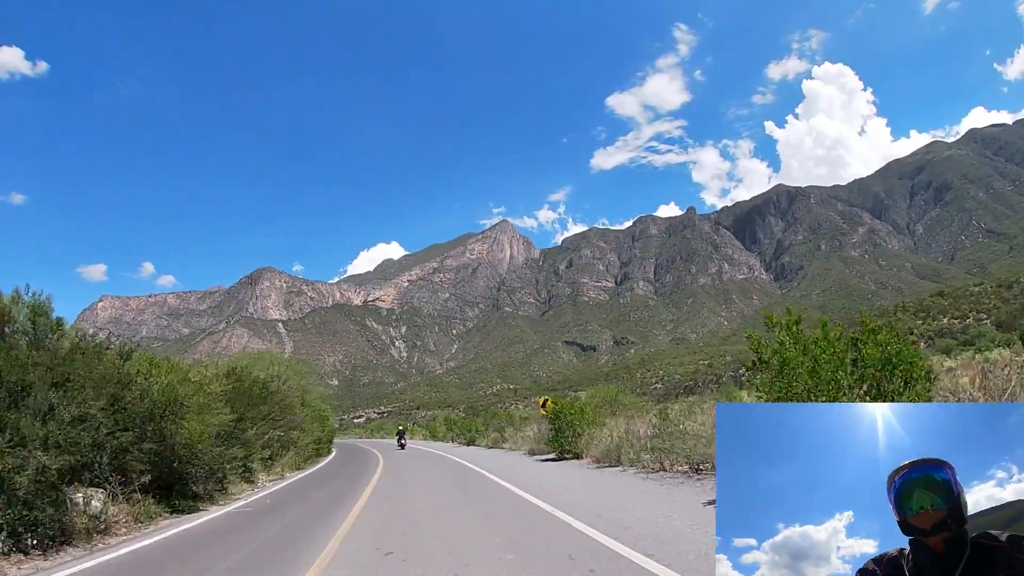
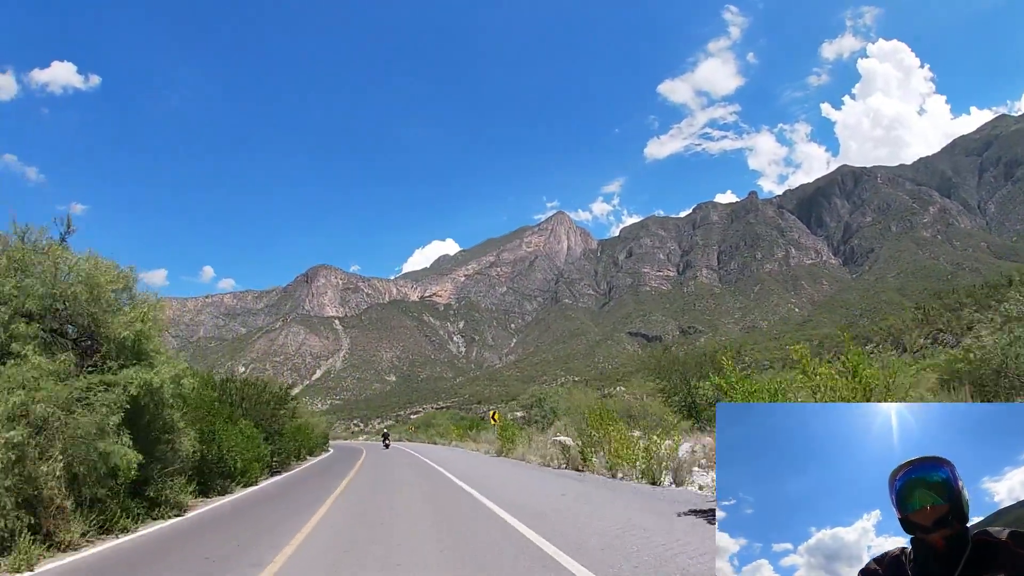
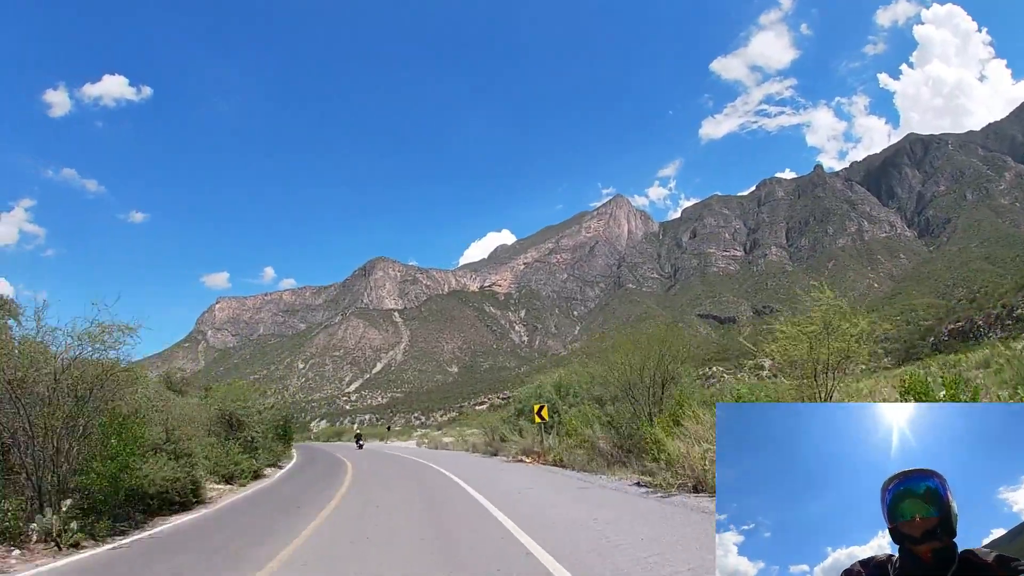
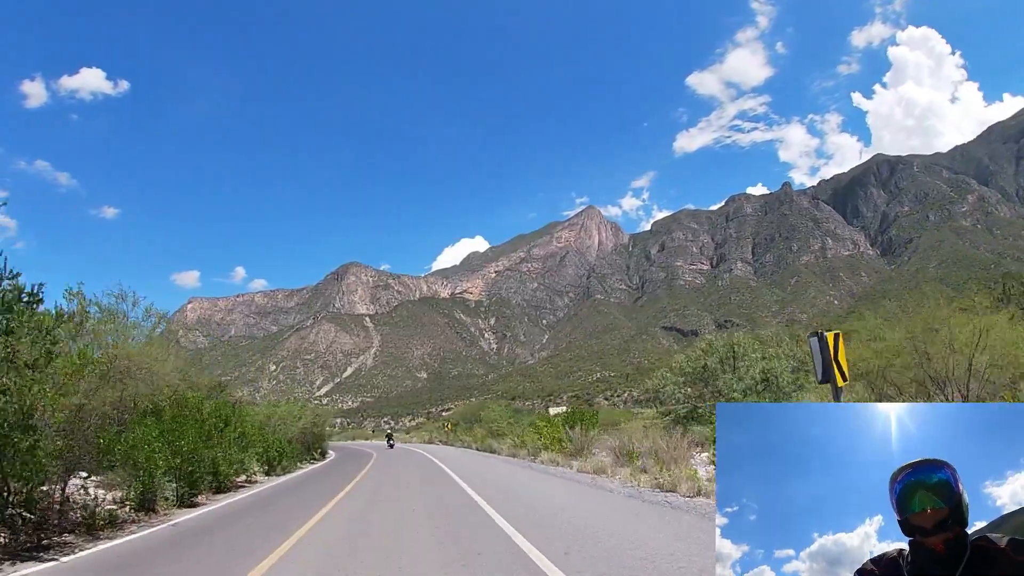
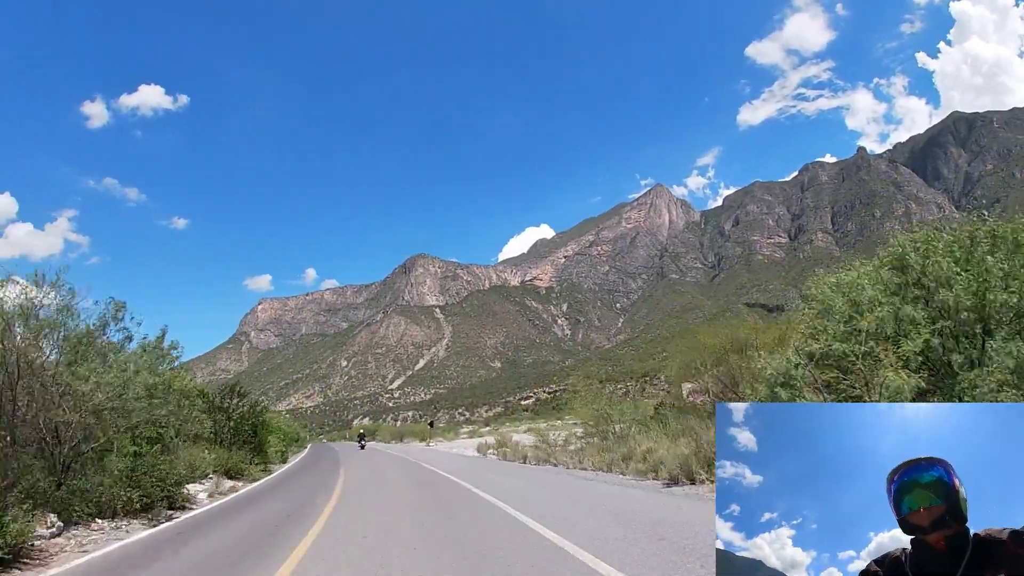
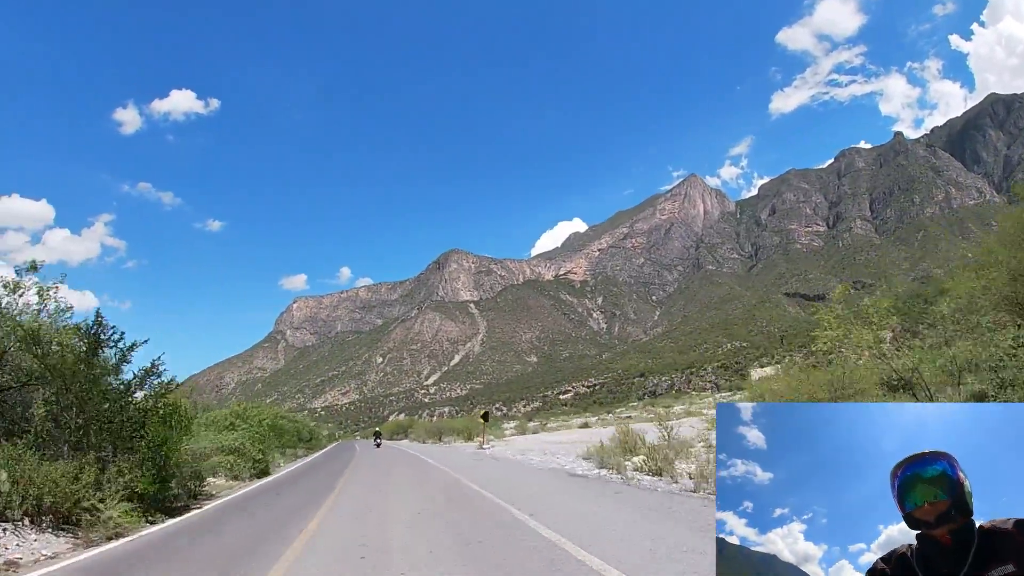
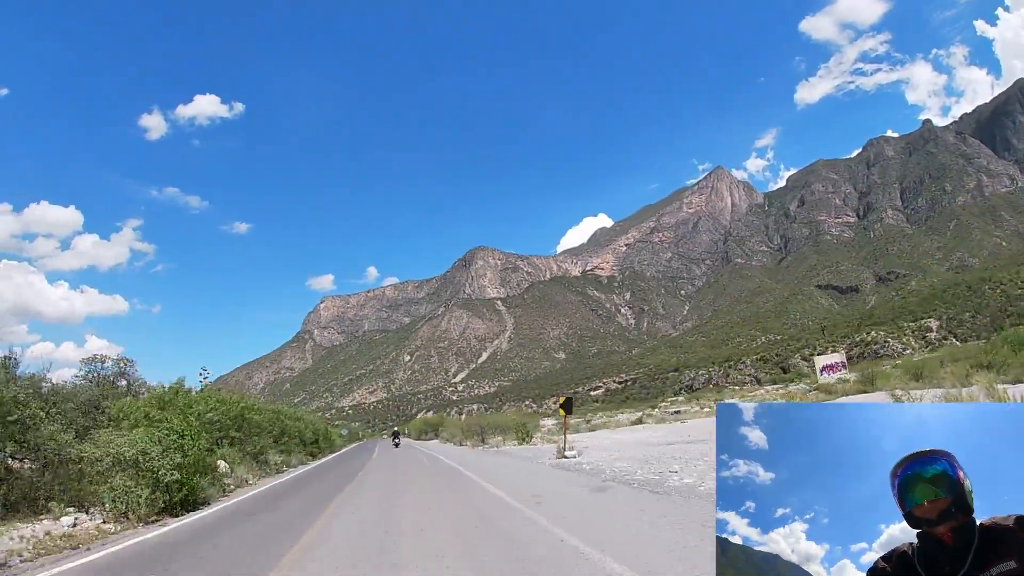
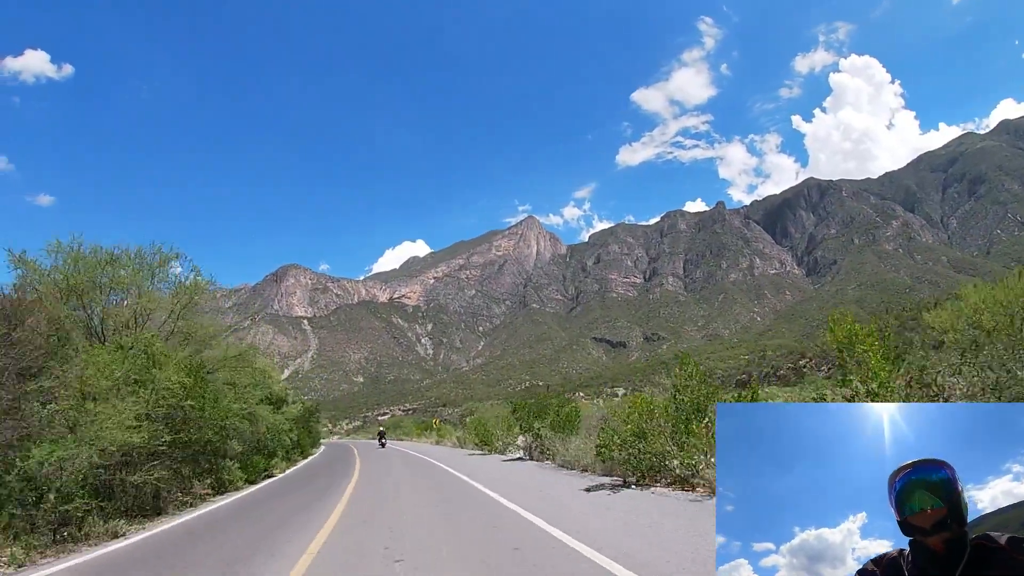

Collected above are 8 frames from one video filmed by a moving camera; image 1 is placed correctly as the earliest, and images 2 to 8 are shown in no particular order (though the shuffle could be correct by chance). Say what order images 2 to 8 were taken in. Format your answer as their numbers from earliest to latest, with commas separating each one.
8, 2, 4, 3, 5, 6, 7
